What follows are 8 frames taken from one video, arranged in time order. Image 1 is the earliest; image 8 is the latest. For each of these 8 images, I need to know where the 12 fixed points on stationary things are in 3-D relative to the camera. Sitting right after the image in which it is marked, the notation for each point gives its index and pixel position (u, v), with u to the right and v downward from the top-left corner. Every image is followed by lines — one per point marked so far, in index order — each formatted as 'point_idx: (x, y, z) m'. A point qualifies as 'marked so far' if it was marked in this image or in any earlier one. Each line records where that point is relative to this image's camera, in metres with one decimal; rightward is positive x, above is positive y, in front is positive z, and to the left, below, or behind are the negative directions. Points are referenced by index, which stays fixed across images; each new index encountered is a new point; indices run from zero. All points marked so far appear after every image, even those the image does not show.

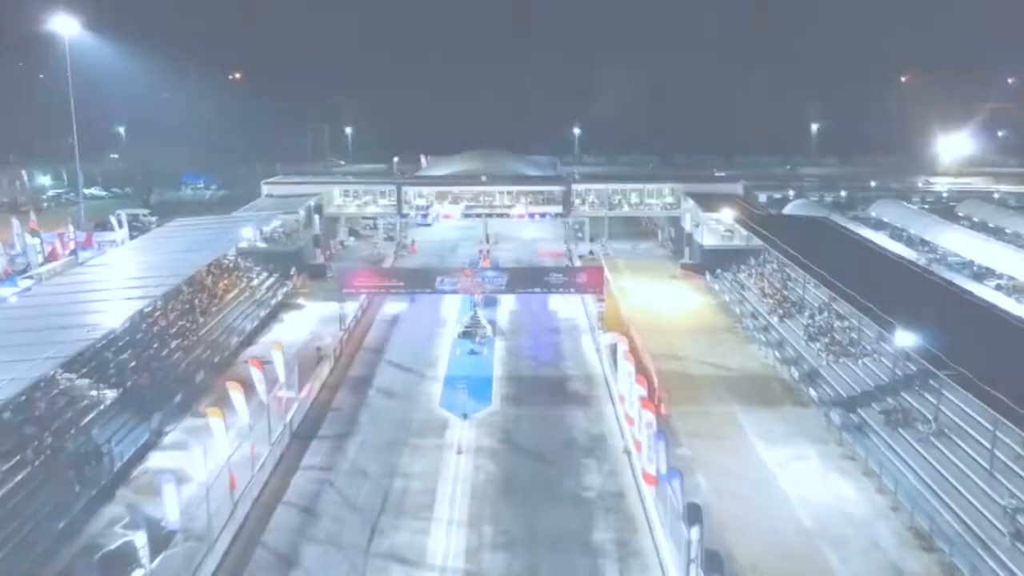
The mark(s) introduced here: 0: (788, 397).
0: (+5.7, -2.3, +18.9) m
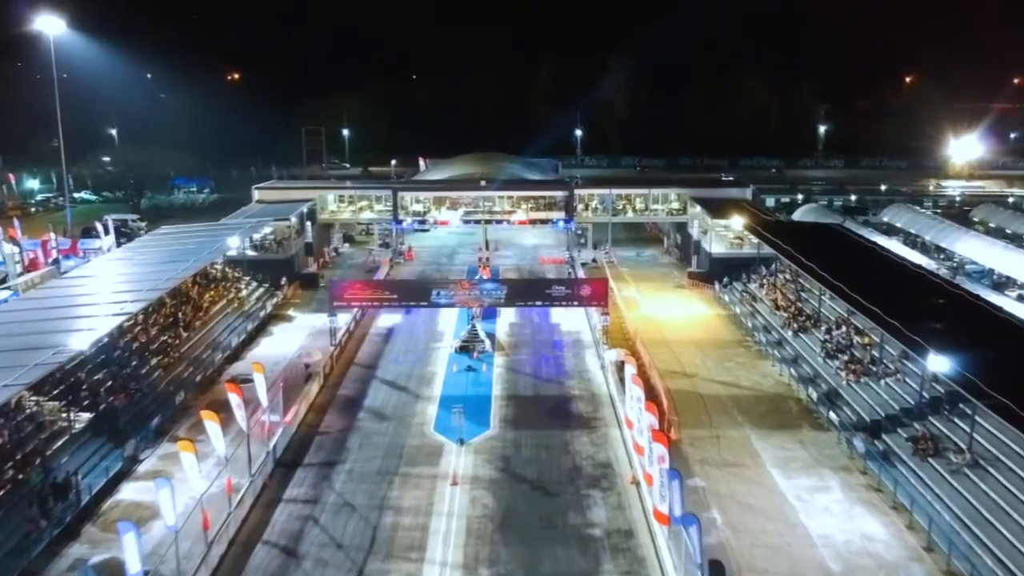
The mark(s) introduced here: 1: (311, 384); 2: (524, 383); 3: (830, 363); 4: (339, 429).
0: (+5.7, -2.6, +17.8) m
1: (-4.1, -2.0, +18.9) m
2: (+0.3, -2.0, +19.7) m
3: (+6.7, -1.6, +19.5) m
4: (-3.3, -2.7, +17.3) m
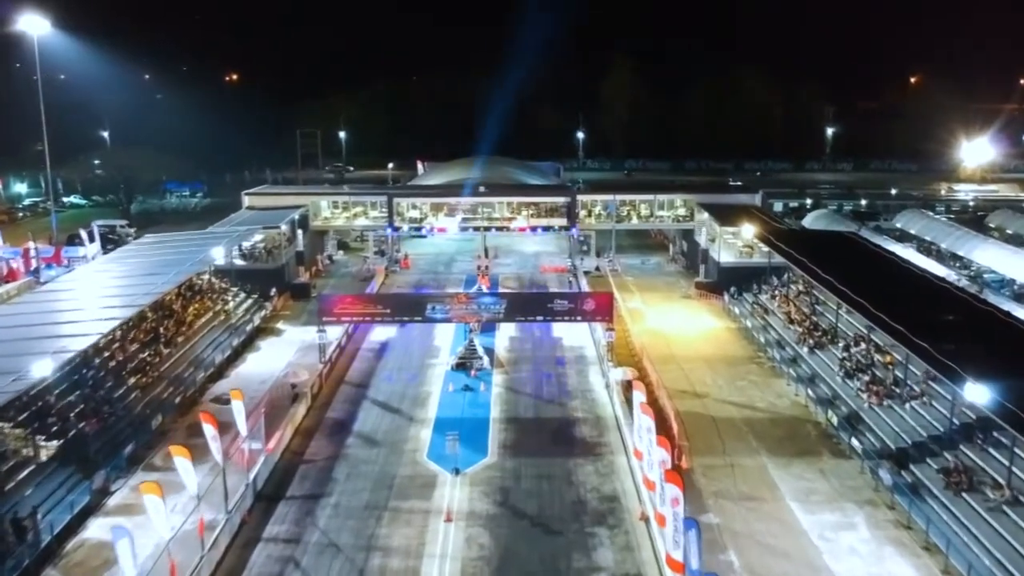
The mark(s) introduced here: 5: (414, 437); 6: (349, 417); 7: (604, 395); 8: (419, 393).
0: (+5.7, -2.9, +16.6) m
1: (-4.2, -2.3, +17.8) m
2: (+0.2, -2.3, +18.5) m
3: (+6.7, -1.9, +18.3) m
4: (-3.3, -3.0, +16.1) m
5: (-1.8, -2.8, +17.0) m
6: (-3.2, -2.5, +18.0) m
7: (+1.9, -2.2, +18.9) m
8: (-1.9, -2.2, +19.1) m
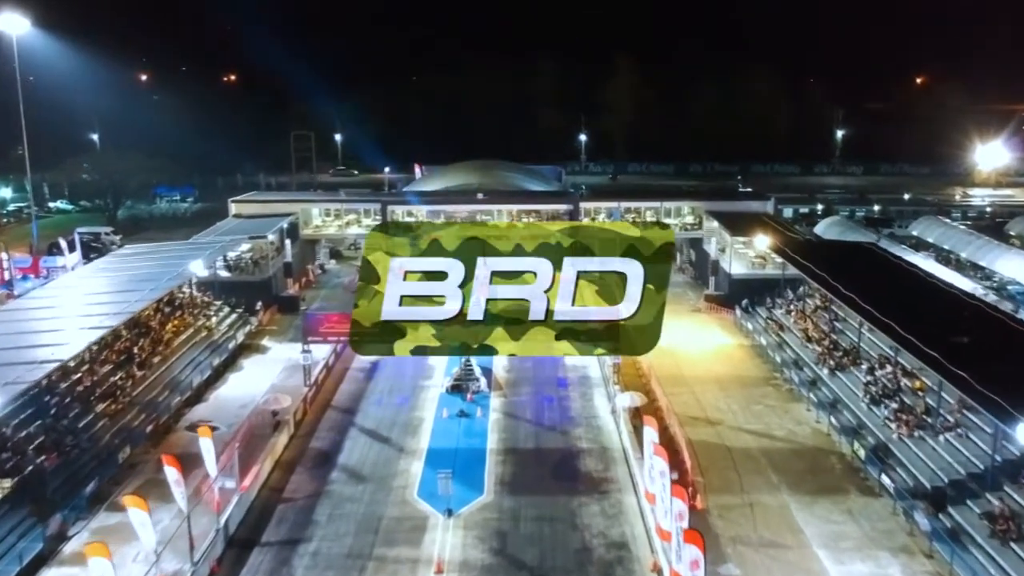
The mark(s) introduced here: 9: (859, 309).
0: (+5.7, -3.2, +15.2) m
1: (-4.2, -2.7, +16.4) m
2: (+0.2, -2.7, +17.1) m
3: (+6.7, -2.3, +17.0) m
4: (-3.3, -3.3, +14.8) m
5: (-1.8, -3.1, +15.6) m
6: (-3.2, -2.9, +16.6) m
7: (+1.9, -2.6, +17.5) m
8: (-2.0, -2.5, +17.8) m
9: (+7.1, -0.4, +18.8) m
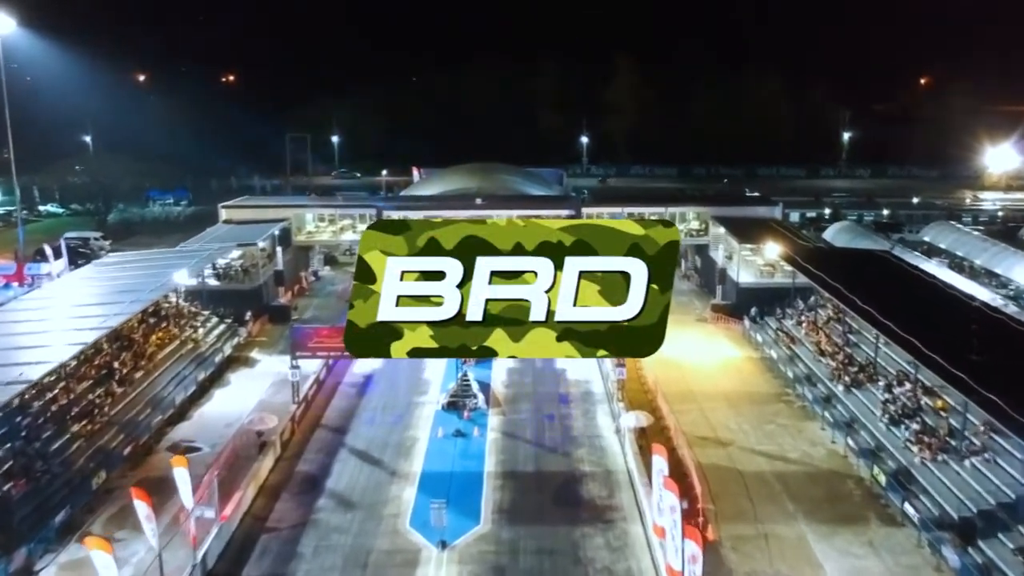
0: (+5.6, -3.5, +14.3) m
1: (-4.2, -2.9, +15.5) m
2: (+0.2, -2.9, +16.2) m
3: (+6.7, -2.5, +16.0) m
4: (-3.3, -3.6, +13.9) m
5: (-1.9, -3.3, +14.7) m
6: (-3.2, -3.1, +15.7) m
7: (+1.9, -2.8, +16.6) m
8: (-2.0, -2.8, +16.8) m
9: (+7.1, -0.6, +17.9) m
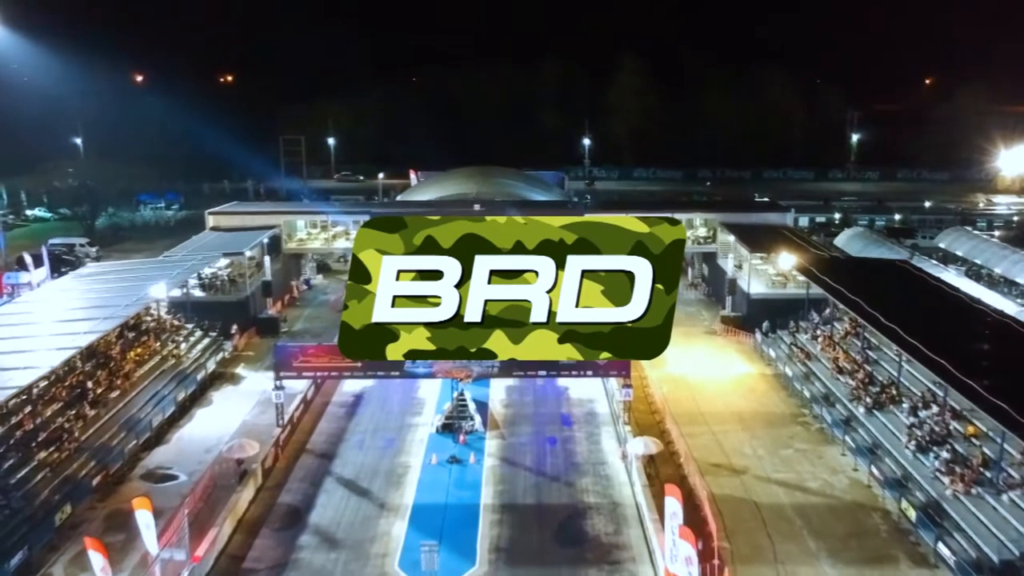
0: (+5.6, -3.8, +13.2) m
1: (-4.2, -3.2, +14.4) m
2: (+0.2, -3.2, +15.1) m
3: (+6.7, -2.8, +14.9) m
4: (-3.4, -3.8, +12.7) m
5: (-1.9, -3.6, +13.6) m
6: (-3.3, -3.4, +14.5) m
7: (+1.8, -3.1, +15.5) m
8: (-2.0, -3.1, +15.7) m
9: (+7.1, -0.9, +16.8) m
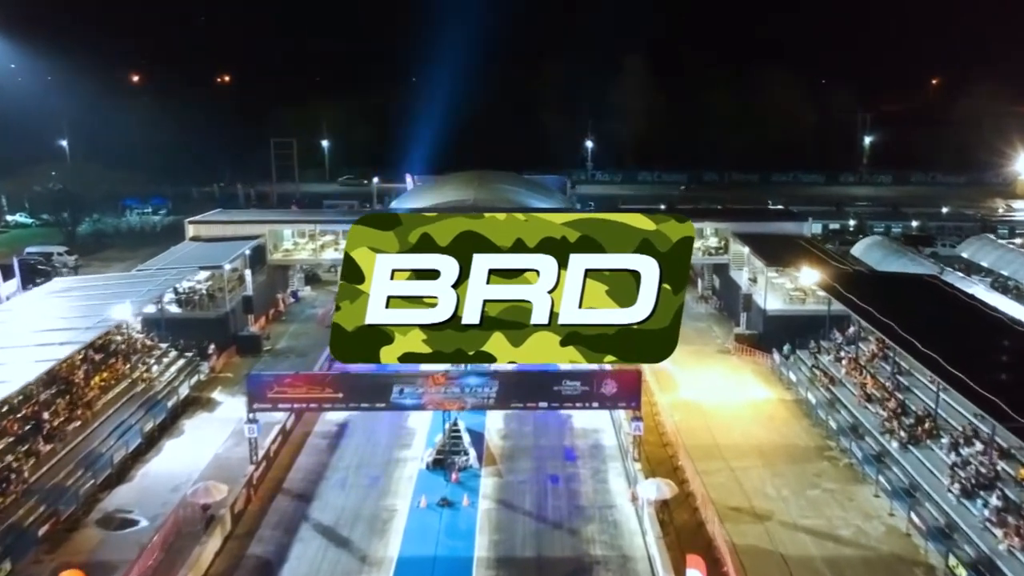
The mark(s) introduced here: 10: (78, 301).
0: (+5.6, -4.1, +11.6) m
1: (-4.3, -3.6, +12.8) m
2: (+0.1, -3.6, +13.5) m
3: (+6.6, -3.1, +13.3) m
4: (-3.4, -4.2, +11.2) m
5: (-1.9, -4.0, +12.0) m
6: (-3.3, -3.8, +13.0) m
7: (+1.8, -3.5, +13.9) m
8: (-2.0, -3.4, +14.1) m
9: (+7.0, -1.3, +15.2) m
10: (-8.8, -0.3, +18.6) m
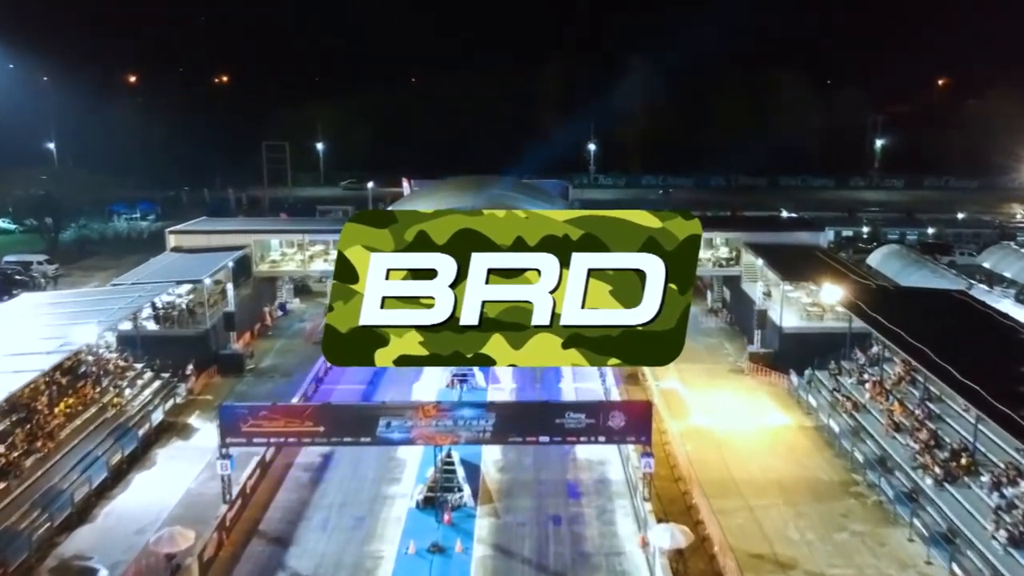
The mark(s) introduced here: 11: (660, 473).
0: (+5.5, -4.5, +10.2) m
1: (-4.3, -3.9, +11.5) m
2: (+0.1, -3.9, +12.2) m
3: (+6.6, -3.5, +12.0) m
4: (-3.4, -4.5, +9.8) m
5: (-2.0, -4.3, +10.7) m
6: (-3.3, -4.1, +11.7) m
7: (+1.8, -3.8, +12.6) m
8: (-2.1, -3.8, +12.8) m
9: (+7.0, -1.6, +13.8) m
10: (-8.8, -0.6, +17.3) m
11: (+2.5, -3.0, +15.3) m
